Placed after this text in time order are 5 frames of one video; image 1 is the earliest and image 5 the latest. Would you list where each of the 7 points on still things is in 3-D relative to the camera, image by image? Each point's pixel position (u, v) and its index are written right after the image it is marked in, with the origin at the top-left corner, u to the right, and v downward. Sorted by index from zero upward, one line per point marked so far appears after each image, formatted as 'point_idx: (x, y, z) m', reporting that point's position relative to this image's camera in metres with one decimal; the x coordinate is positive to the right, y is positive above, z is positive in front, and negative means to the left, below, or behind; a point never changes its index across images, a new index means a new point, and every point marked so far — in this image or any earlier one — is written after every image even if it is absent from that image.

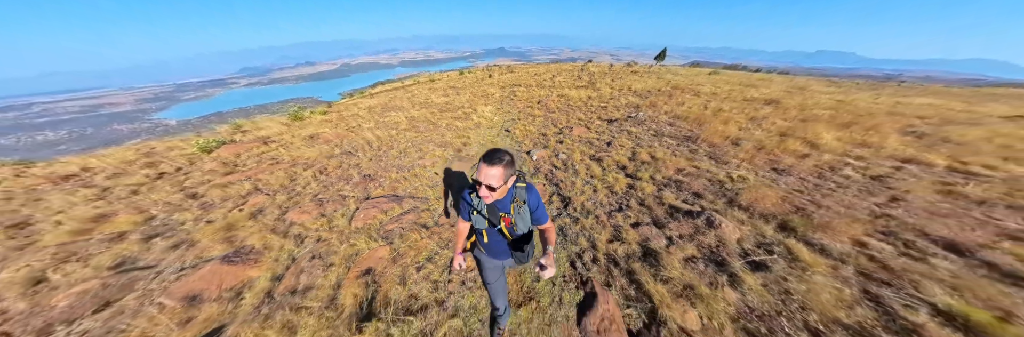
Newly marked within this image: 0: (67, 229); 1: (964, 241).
0: (-10.9, -1.5, +4.7) m
1: (+7.7, -1.2, +3.3) m
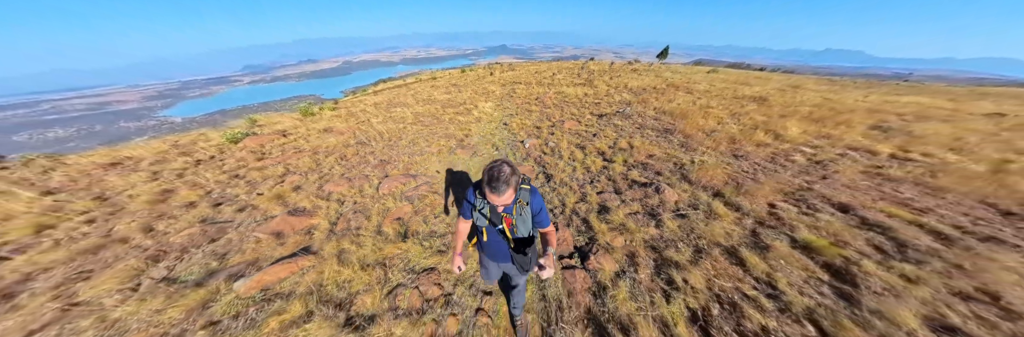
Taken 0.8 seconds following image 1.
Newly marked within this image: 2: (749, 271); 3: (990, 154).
0: (-11.0, -0.9, +5.8) m
1: (+7.5, -0.7, +4.2) m
2: (+3.2, -1.4, +2.6) m
3: (+17.3, +0.6, +6.9) m
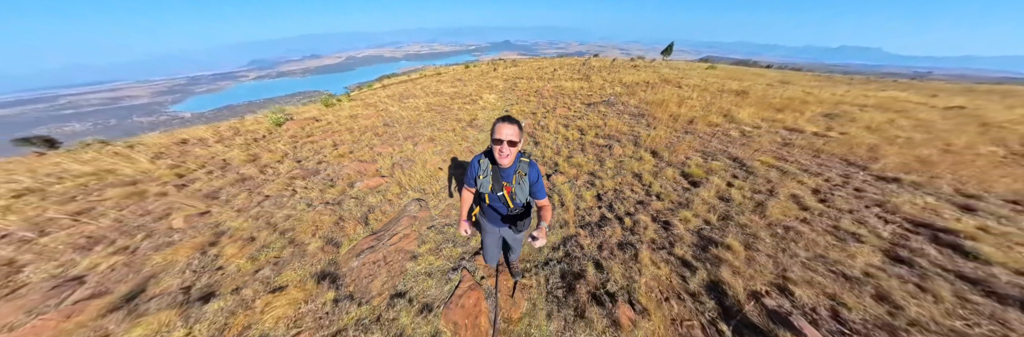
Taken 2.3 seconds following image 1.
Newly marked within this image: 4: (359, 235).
0: (-11.1, +0.4, +8.0) m
1: (+7.4, +0.4, +6.1) m
2: (+3.1, -0.3, +4.6) m
3: (+17.2, +1.7, +8.6) m
4: (-2.5, -1.0, +3.3) m
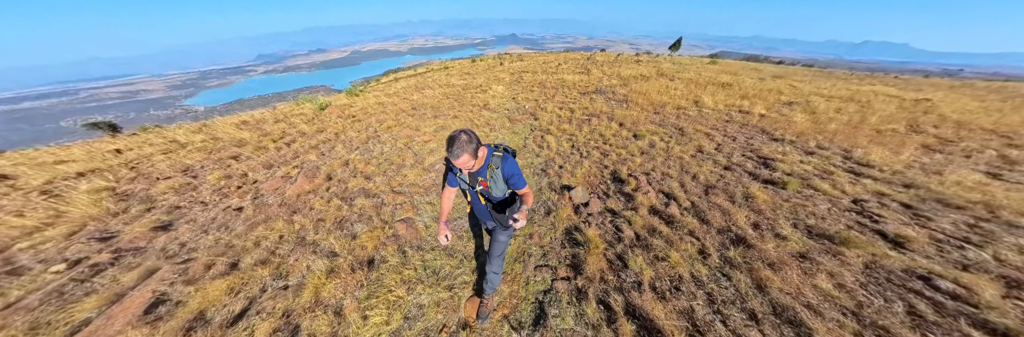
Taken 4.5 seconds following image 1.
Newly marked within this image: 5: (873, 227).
0: (-10.9, +1.9, +10.6) m
1: (+7.6, +1.7, +8.3) m
2: (+3.3, +1.0, +6.9) m
3: (+17.5, +2.9, +10.5) m
4: (-2.4, +0.3, +5.7) m
5: (+5.5, -0.9, +3.0) m
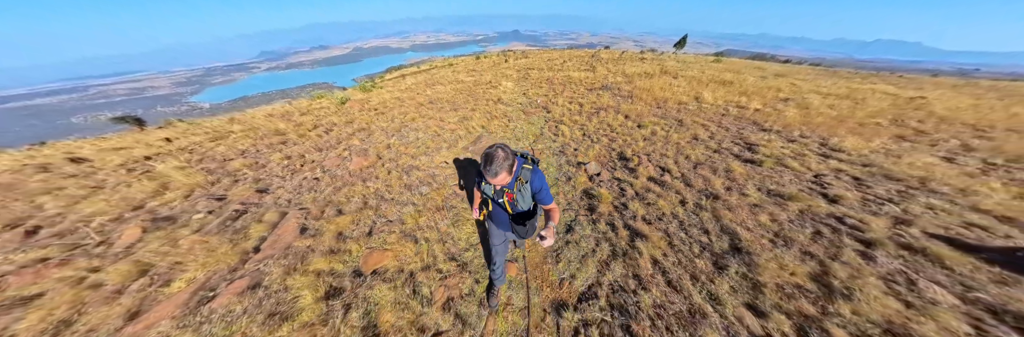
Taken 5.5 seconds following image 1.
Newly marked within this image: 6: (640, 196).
0: (-10.2, +2.6, +11.6) m
1: (+8.3, +2.1, +9.1) m
2: (+3.9, +1.5, +7.7) m
3: (+18.2, +3.3, +11.3) m
4: (-1.8, +0.9, +6.7) m
5: (+6.1, -0.4, +3.9) m
6: (+2.3, -0.5, +3.5) m
